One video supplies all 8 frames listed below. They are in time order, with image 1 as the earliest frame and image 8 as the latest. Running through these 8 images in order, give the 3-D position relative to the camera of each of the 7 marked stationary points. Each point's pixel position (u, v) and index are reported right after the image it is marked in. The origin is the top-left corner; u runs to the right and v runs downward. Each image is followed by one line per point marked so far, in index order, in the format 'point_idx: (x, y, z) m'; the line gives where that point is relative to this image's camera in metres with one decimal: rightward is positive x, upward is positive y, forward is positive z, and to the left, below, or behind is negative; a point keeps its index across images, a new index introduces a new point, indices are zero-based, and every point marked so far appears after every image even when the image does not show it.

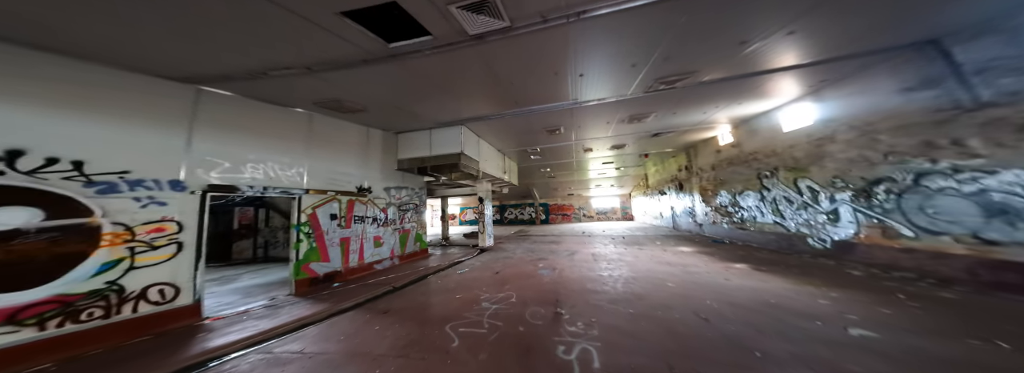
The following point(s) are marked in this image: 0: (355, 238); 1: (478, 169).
0: (-3.8, -1.2, +5.3) m
1: (-1.6, +0.7, +8.2) m
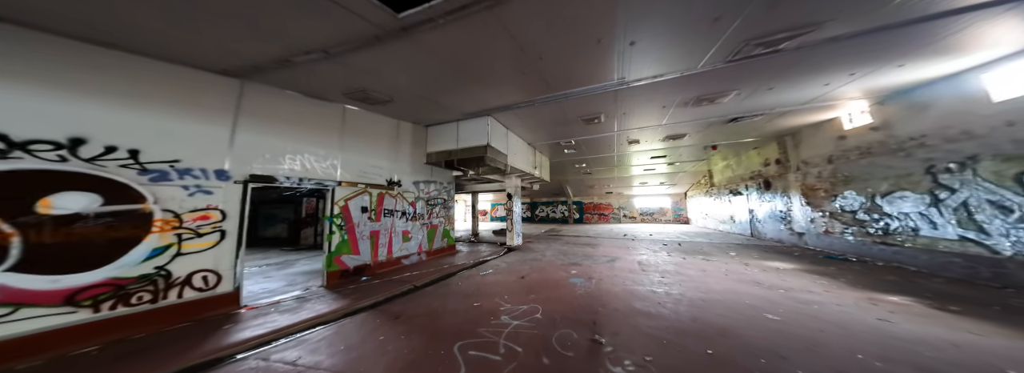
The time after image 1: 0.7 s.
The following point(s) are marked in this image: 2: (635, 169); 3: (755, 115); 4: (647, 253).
0: (-3.1, -1.1, +5.4) m
1: (-0.4, +0.8, +7.8) m
2: (+7.4, +1.1, +14.6) m
3: (+5.7, +1.6, +5.3) m
4: (+3.6, -1.7, +6.2) m
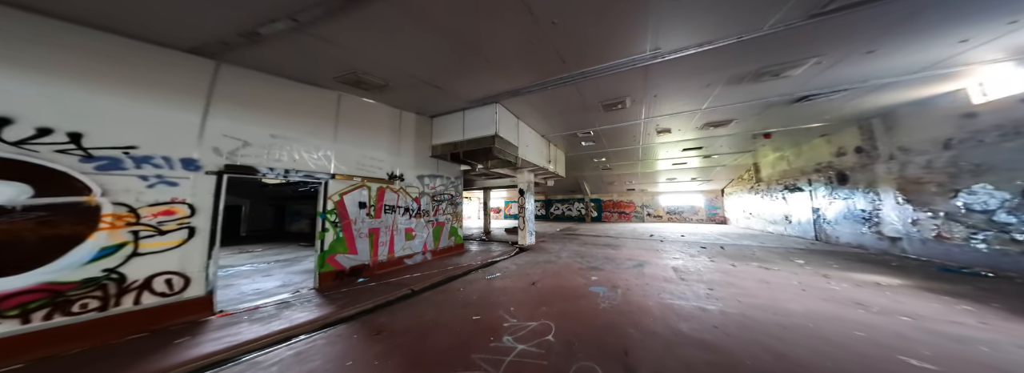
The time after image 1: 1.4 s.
0: (-2.8, -0.9, +5.0) m
1: (+0.1, +1.0, +7.2) m
2: (+8.3, +1.3, +13.3) m
3: (+5.9, +1.8, +4.3) m
4: (+3.9, -1.6, +5.3) m
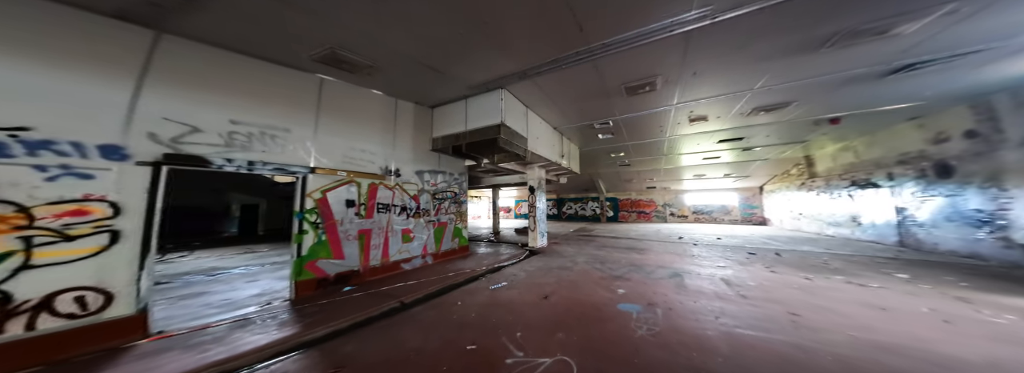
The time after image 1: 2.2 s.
0: (-2.6, -0.9, +4.5) m
1: (+0.4, +1.1, +6.5) m
2: (+9.0, +1.5, +12.1) m
3: (+6.0, +1.9, +3.2) m
4: (+4.1, -1.5, +4.4) m
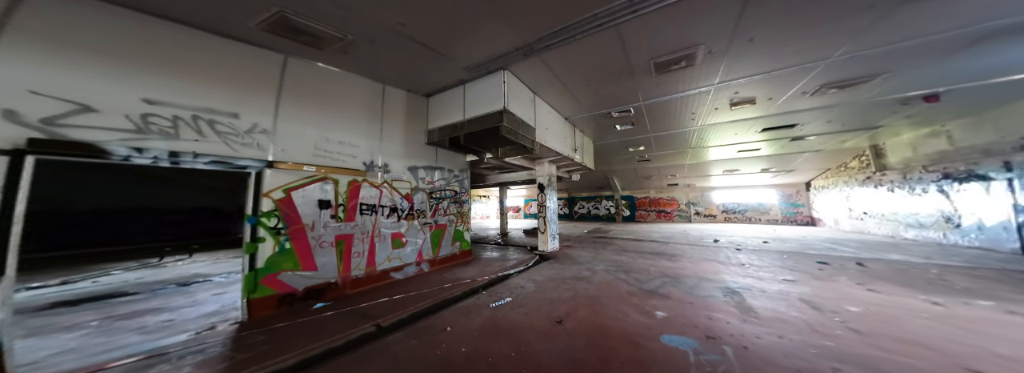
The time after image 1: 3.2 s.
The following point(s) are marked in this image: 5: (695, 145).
0: (-2.5, -0.8, +3.9) m
1: (+0.5, +1.2, +5.7) m
2: (+9.5, +1.7, +10.8) m
3: (+6.0, +2.0, +2.1) m
4: (+4.1, -1.4, +3.4) m
5: (+8.1, +1.8, +10.3) m
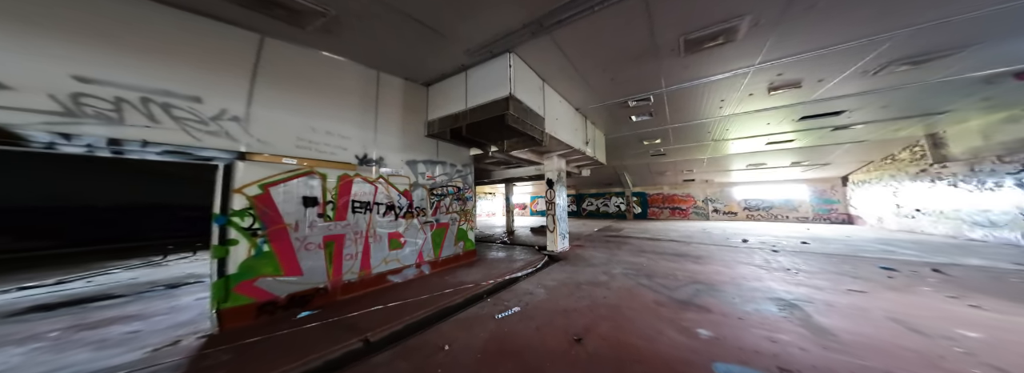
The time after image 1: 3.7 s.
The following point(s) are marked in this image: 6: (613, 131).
0: (-2.4, -0.8, +3.6) m
1: (+0.7, +1.3, +5.2) m
2: (+9.8, +1.9, +10.0) m
3: (+6.0, +2.1, +1.4) m
4: (+4.2, -1.3, +2.8) m
5: (+8.4, +2.0, +9.5) m
6: (+4.1, +2.3, +9.5) m
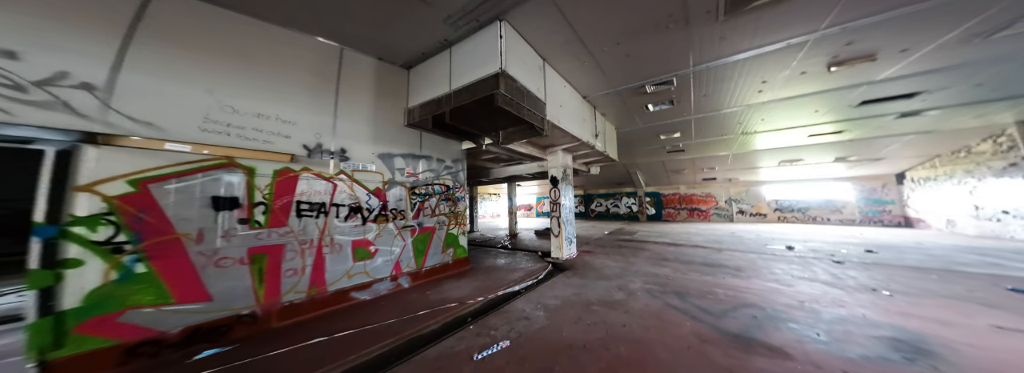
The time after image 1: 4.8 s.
0: (-2.6, -0.7, +2.8) m
1: (+0.6, +1.3, +4.3) m
2: (+9.9, +1.9, +8.7) m
3: (+5.7, +2.1, +0.3) m
4: (+4.0, -1.2, +1.8) m
5: (+8.5, +2.1, +8.3) m
6: (+4.2, +2.3, +8.5) m
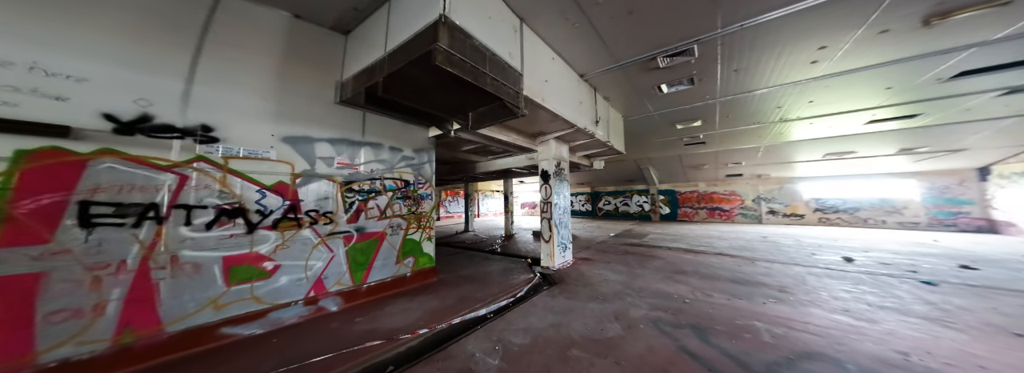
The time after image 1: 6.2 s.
0: (-3.3, -0.7, +1.8) m
1: (0.0, +1.4, +3.1) m
2: (+9.4, +2.0, +7.1) m
3: (+4.9, +2.1, -1.1) m
4: (+3.3, -1.2, +0.5) m
5: (+8.0, +2.2, +6.8) m
6: (+3.7, +2.4, +7.1) m
